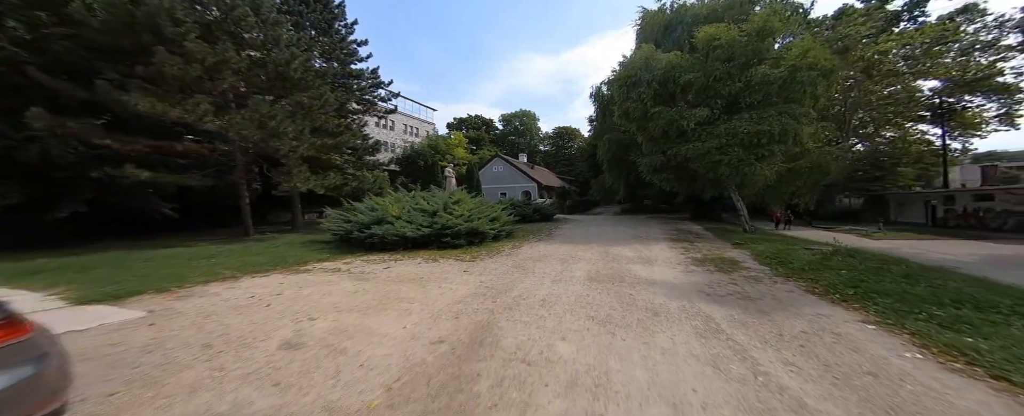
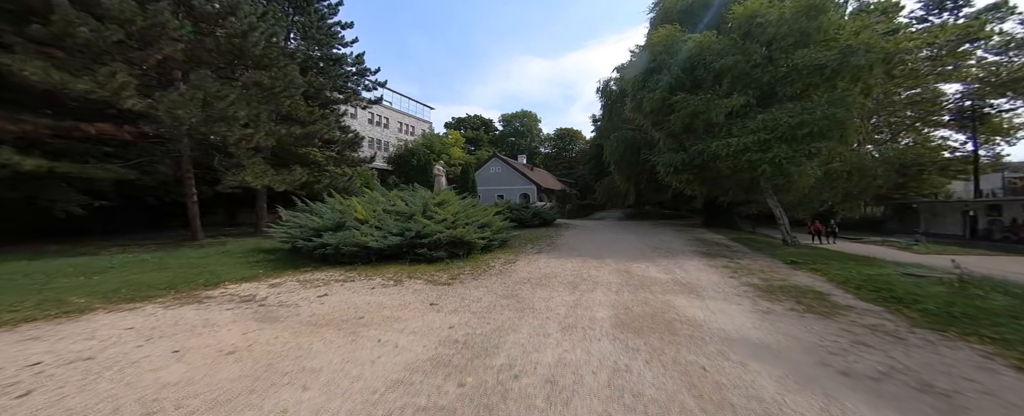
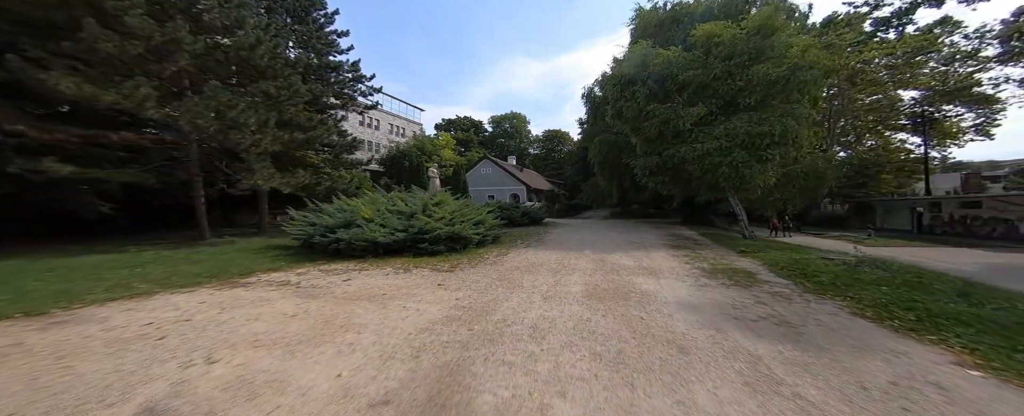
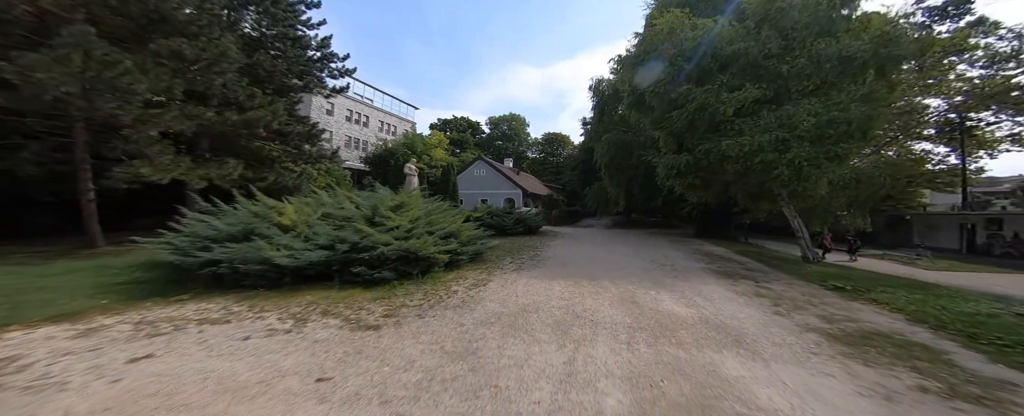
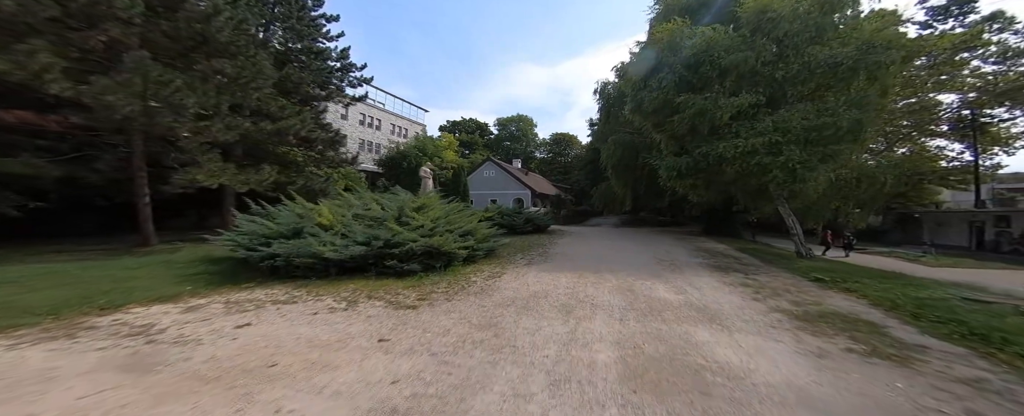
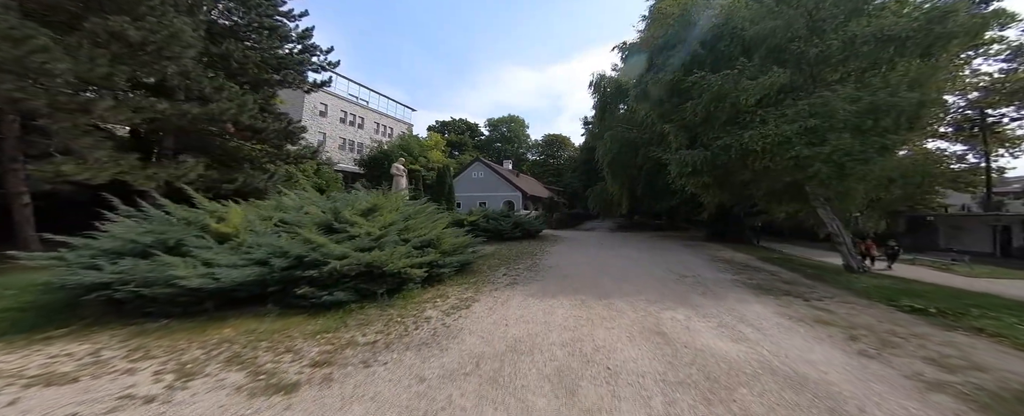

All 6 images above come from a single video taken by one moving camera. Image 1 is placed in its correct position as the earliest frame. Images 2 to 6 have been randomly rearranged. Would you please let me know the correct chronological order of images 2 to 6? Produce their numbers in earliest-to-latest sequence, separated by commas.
3, 2, 5, 4, 6
